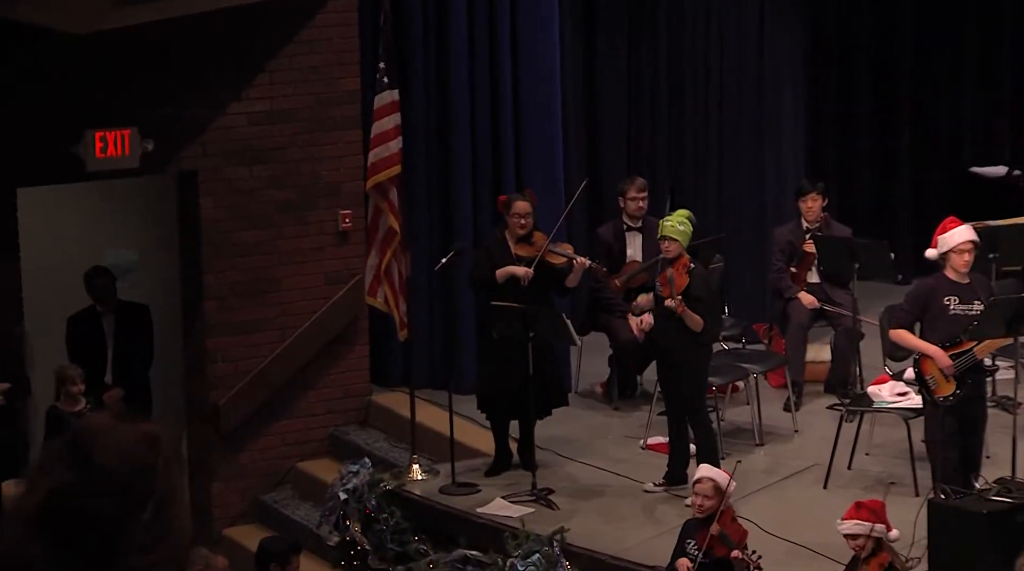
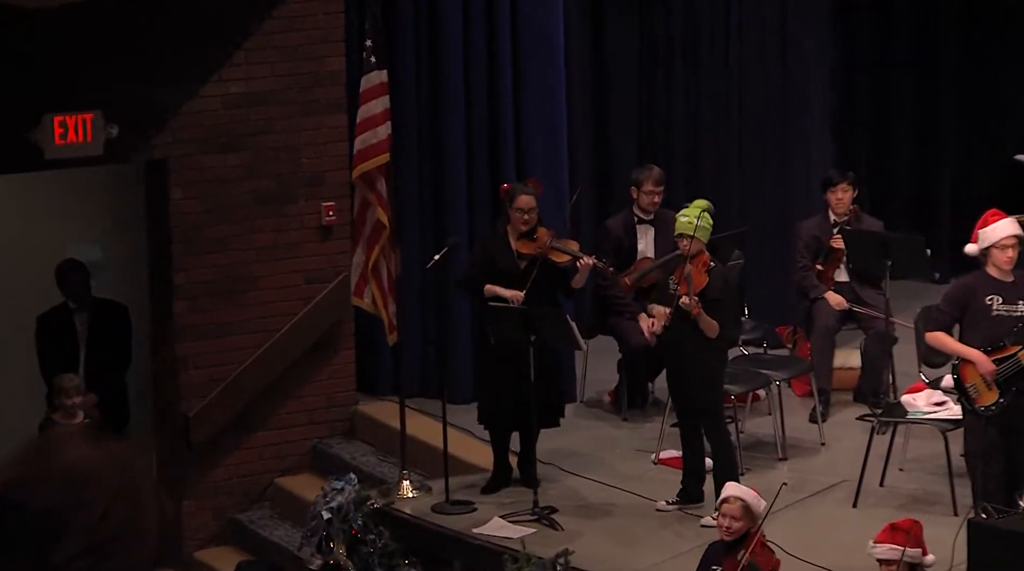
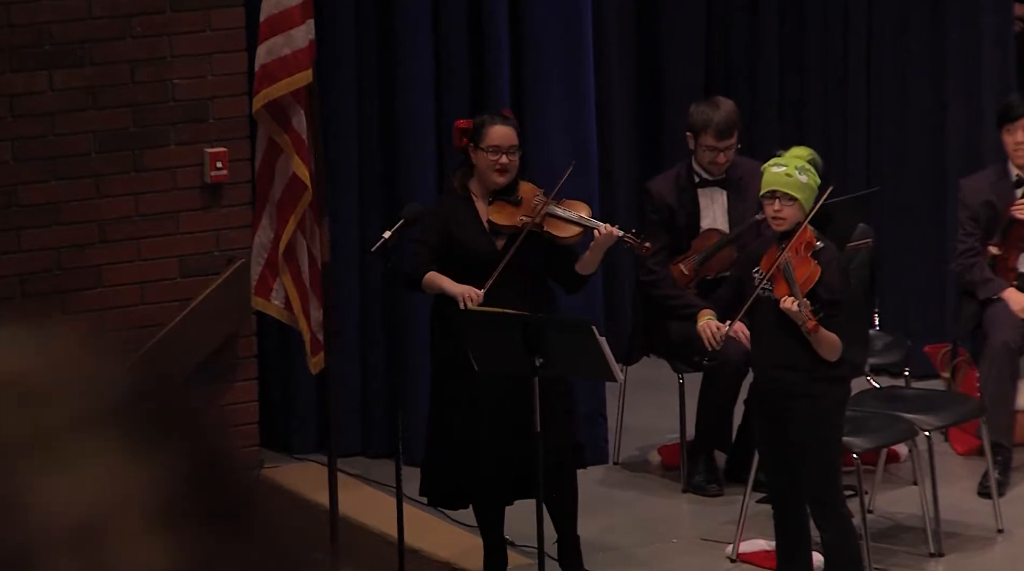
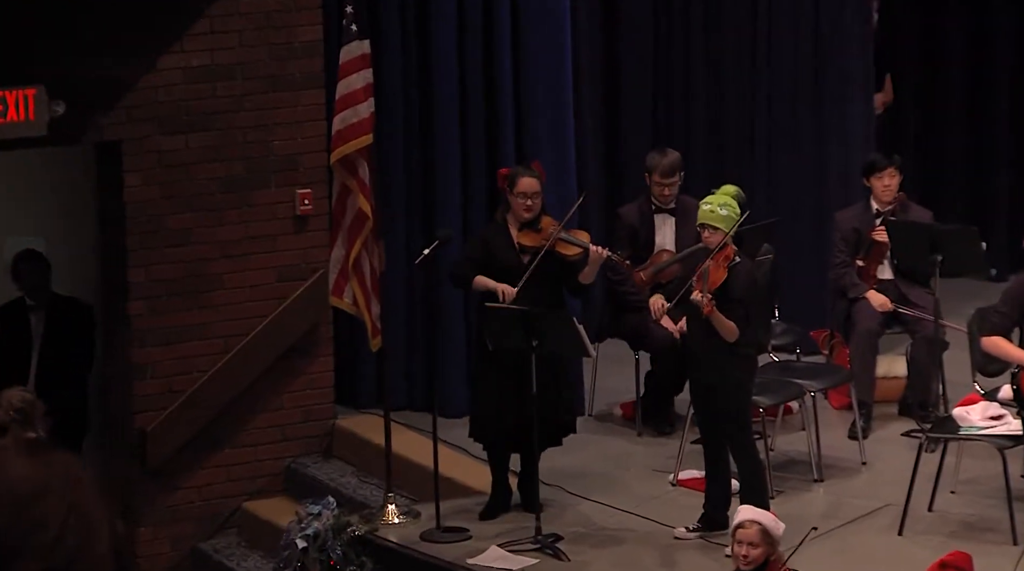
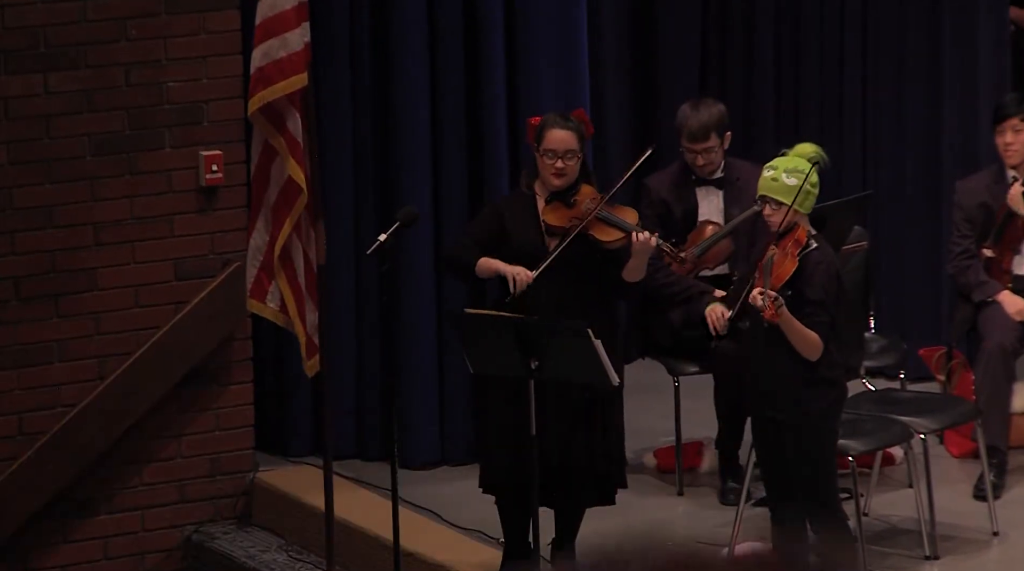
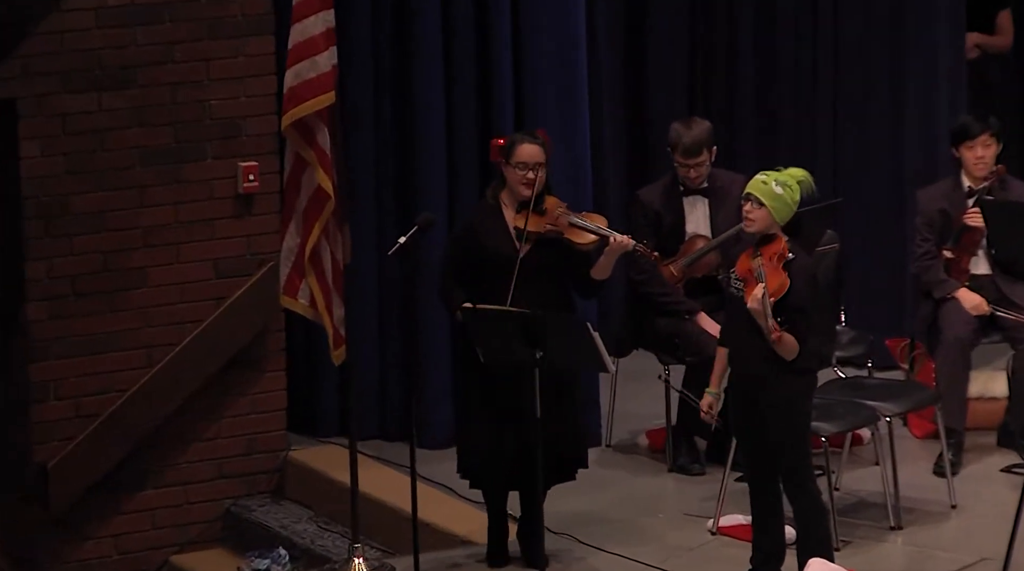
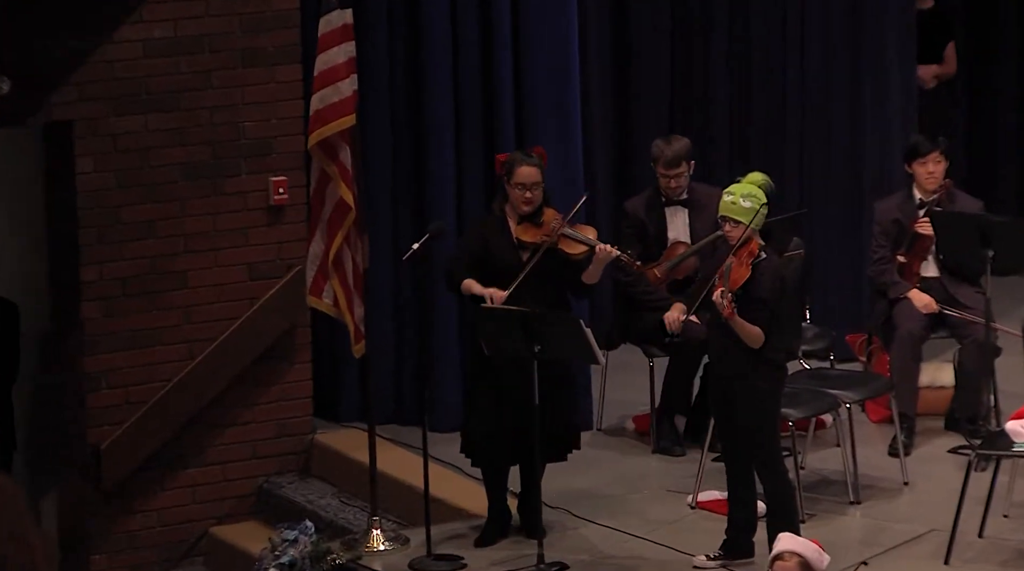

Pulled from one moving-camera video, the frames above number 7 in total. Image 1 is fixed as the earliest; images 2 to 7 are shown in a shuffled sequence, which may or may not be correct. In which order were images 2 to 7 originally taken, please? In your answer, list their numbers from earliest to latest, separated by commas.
2, 4, 7, 6, 3, 5
